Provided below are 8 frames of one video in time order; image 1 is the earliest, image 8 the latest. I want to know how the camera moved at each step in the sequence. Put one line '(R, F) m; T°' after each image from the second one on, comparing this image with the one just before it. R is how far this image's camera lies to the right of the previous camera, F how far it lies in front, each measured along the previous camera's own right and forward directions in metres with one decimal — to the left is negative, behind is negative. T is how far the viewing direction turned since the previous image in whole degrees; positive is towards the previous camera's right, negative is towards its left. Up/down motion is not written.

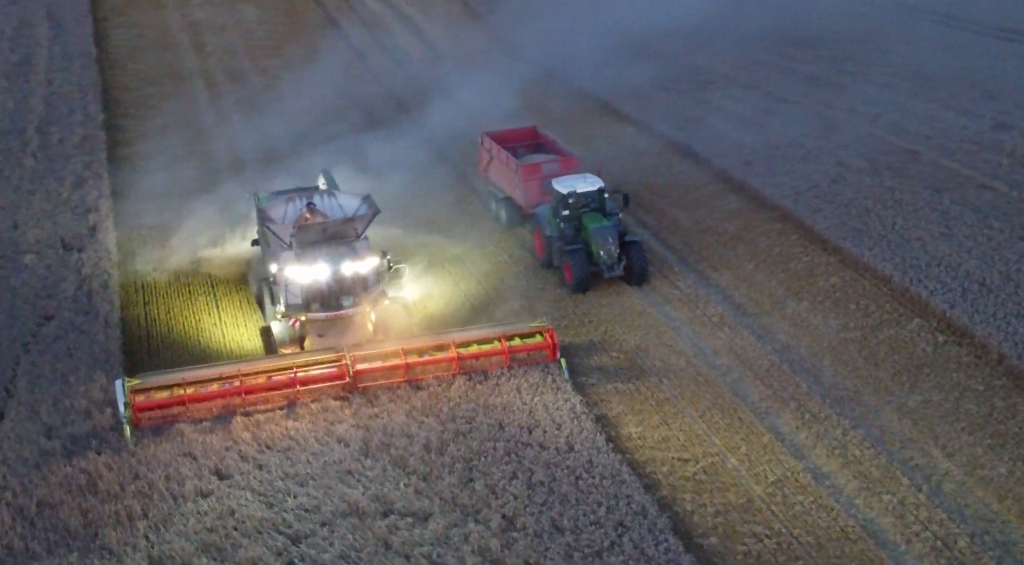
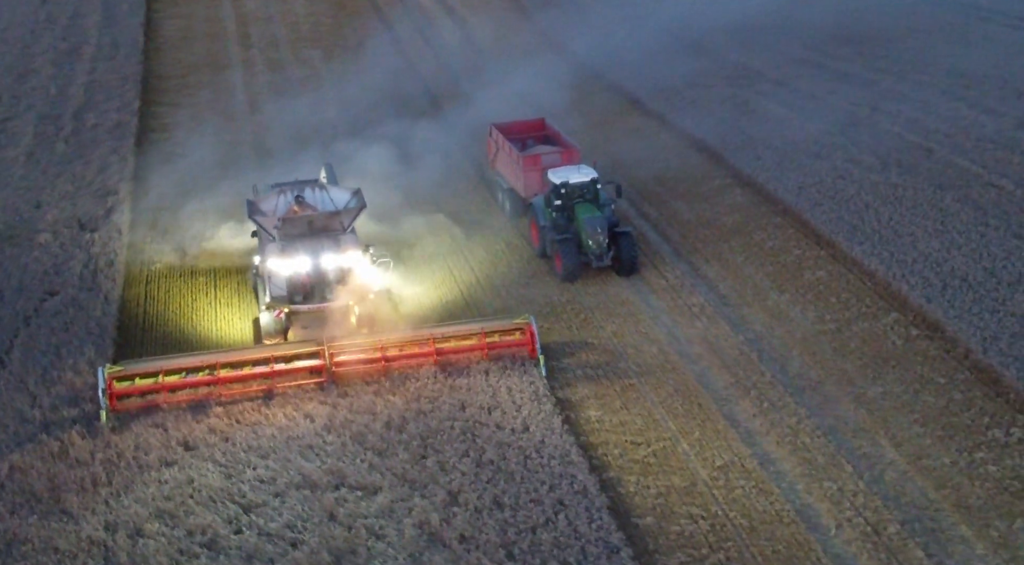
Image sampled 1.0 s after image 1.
(+0.8, -0.1) m; -2°
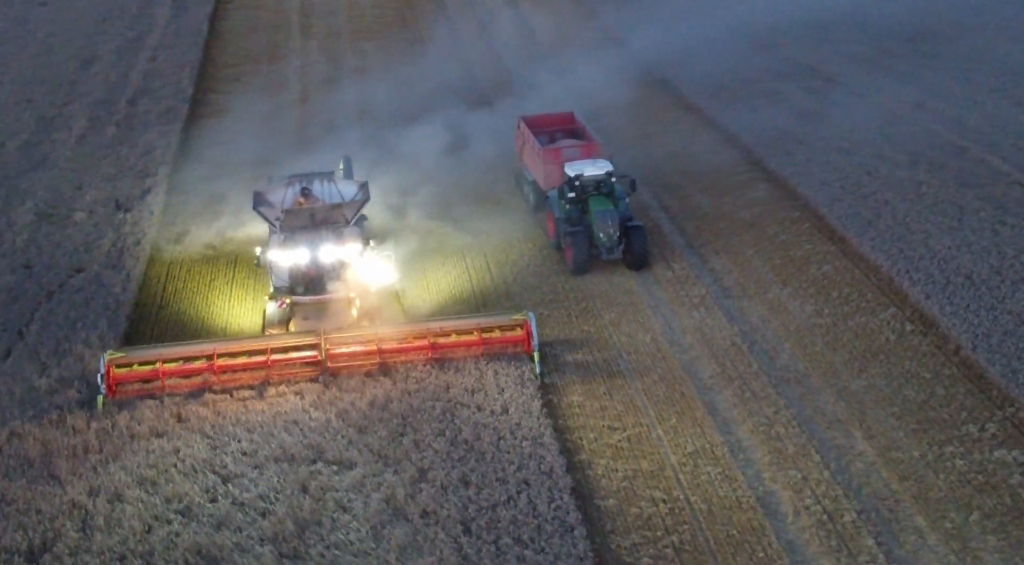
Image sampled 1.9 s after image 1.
(+0.7, -0.1) m; -3°
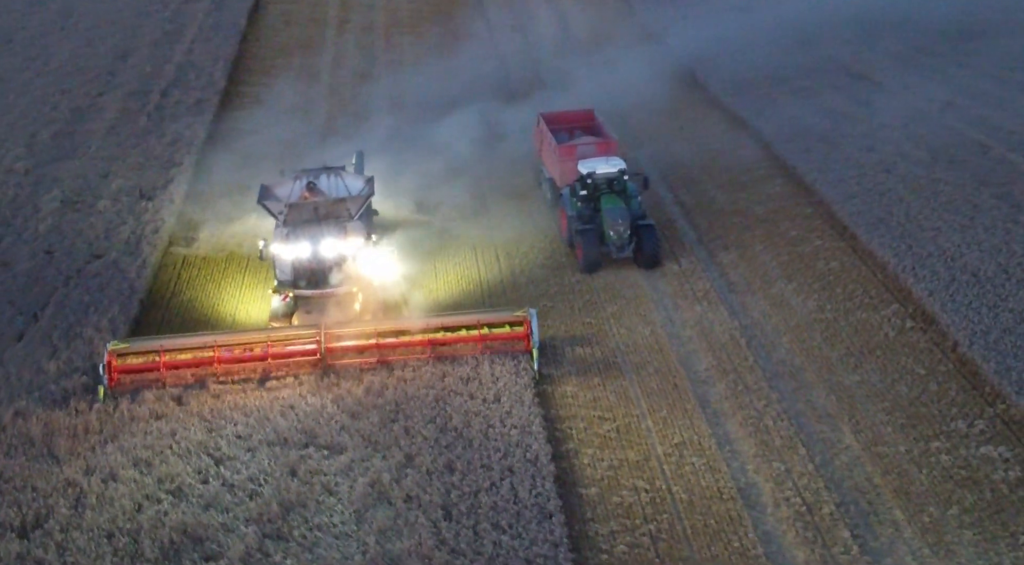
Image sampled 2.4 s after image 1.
(+0.4, -0.1) m; -2°
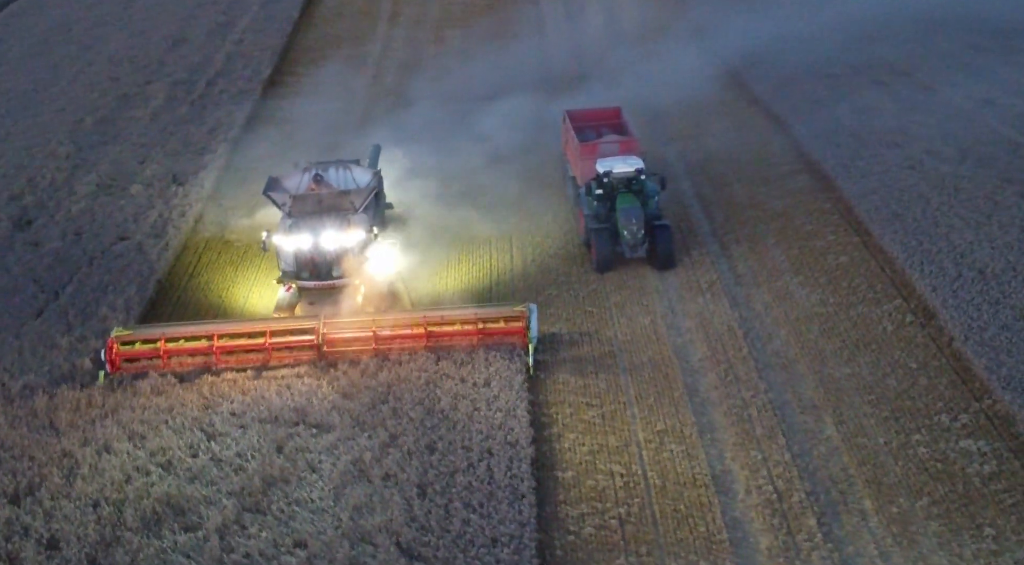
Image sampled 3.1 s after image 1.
(+0.6, -0.1) m; -2°
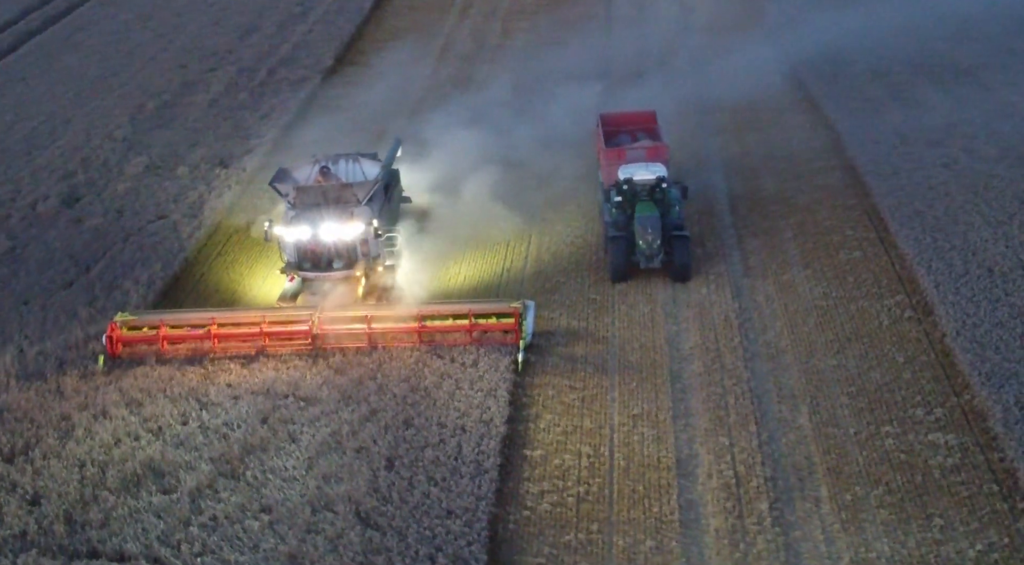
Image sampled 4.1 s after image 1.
(+0.8, -0.1) m; -3°
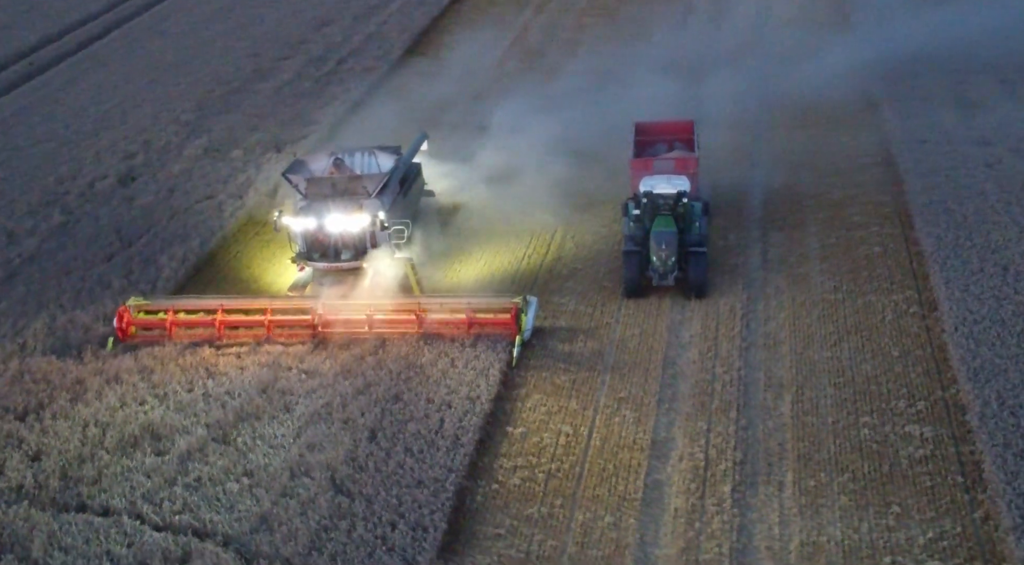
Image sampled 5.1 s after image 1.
(+0.8, -0.2) m; -4°
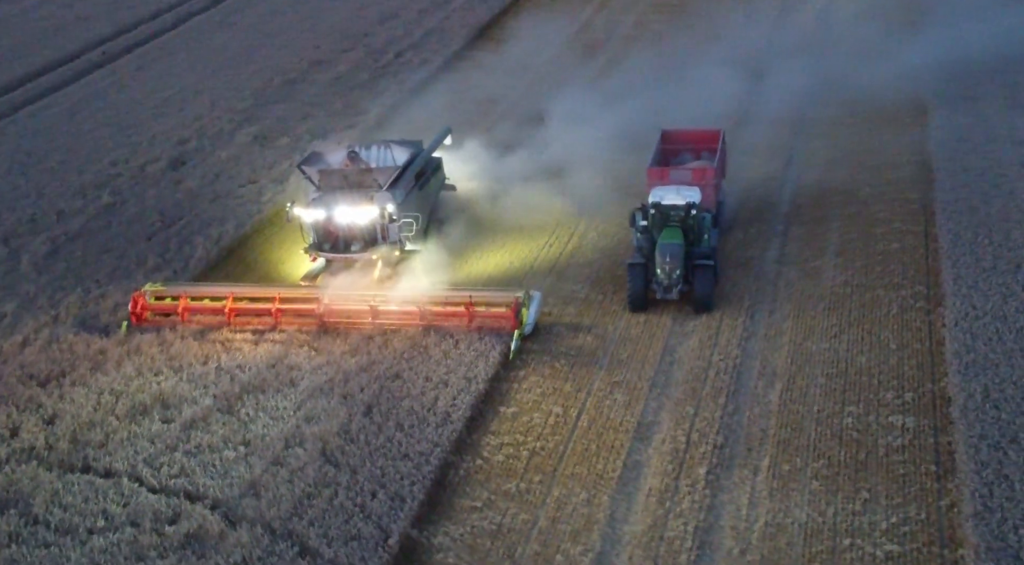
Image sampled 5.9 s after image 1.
(+0.6, -0.3) m; -3°
